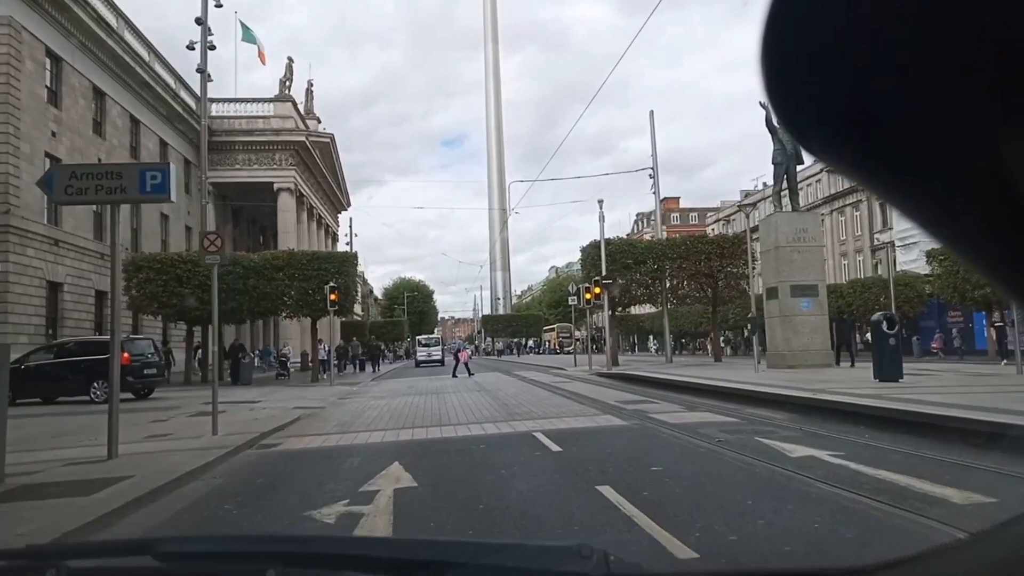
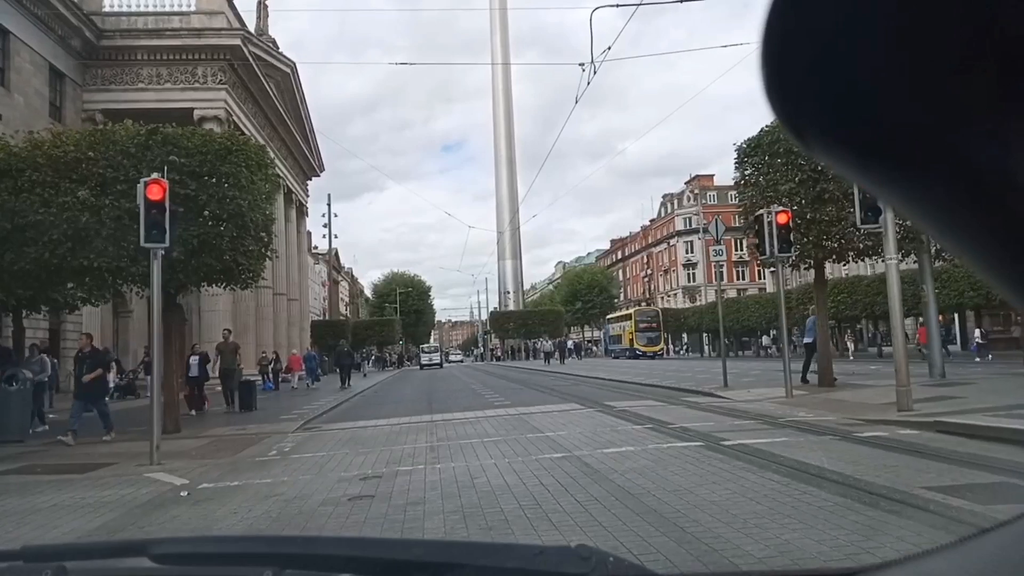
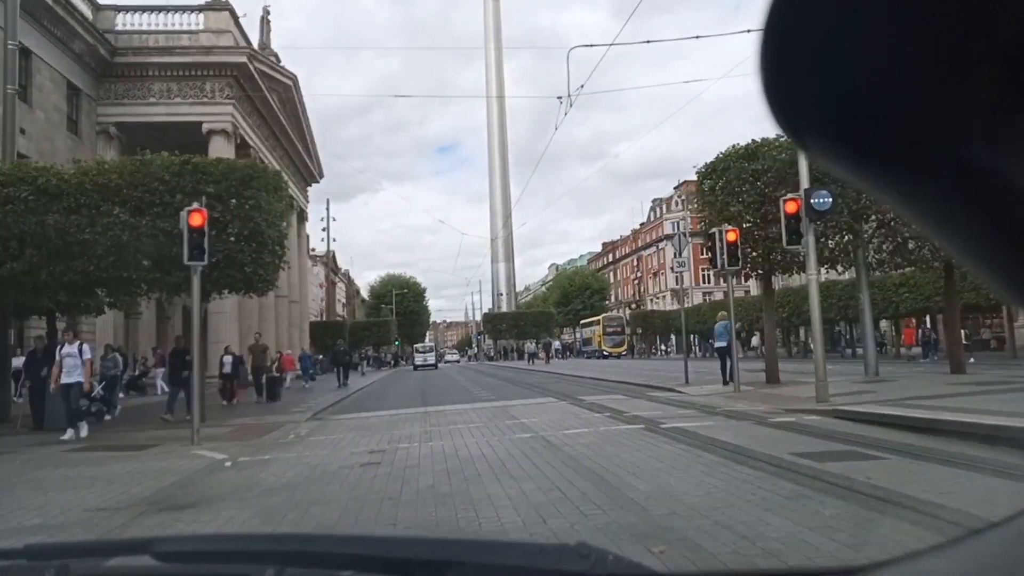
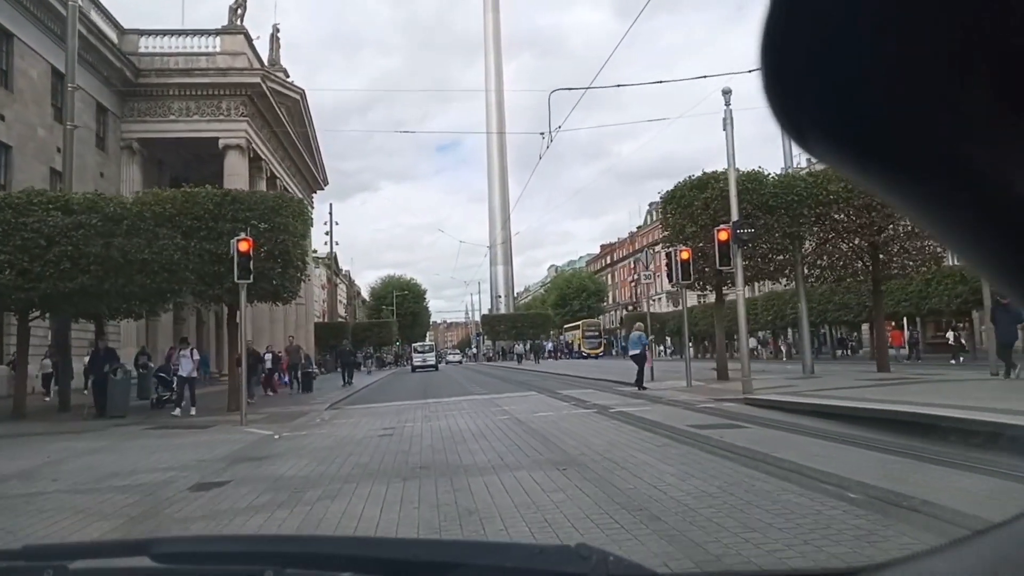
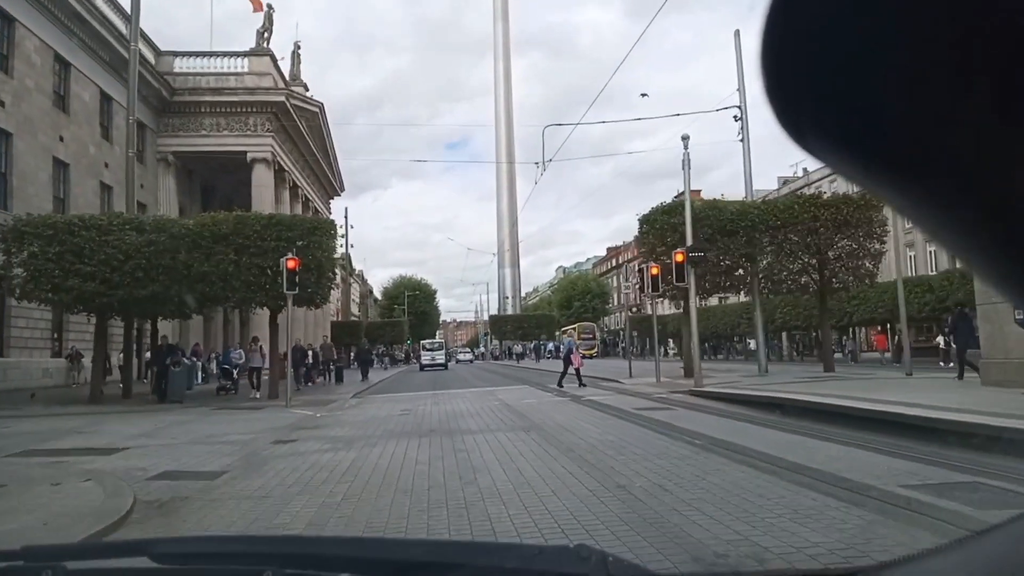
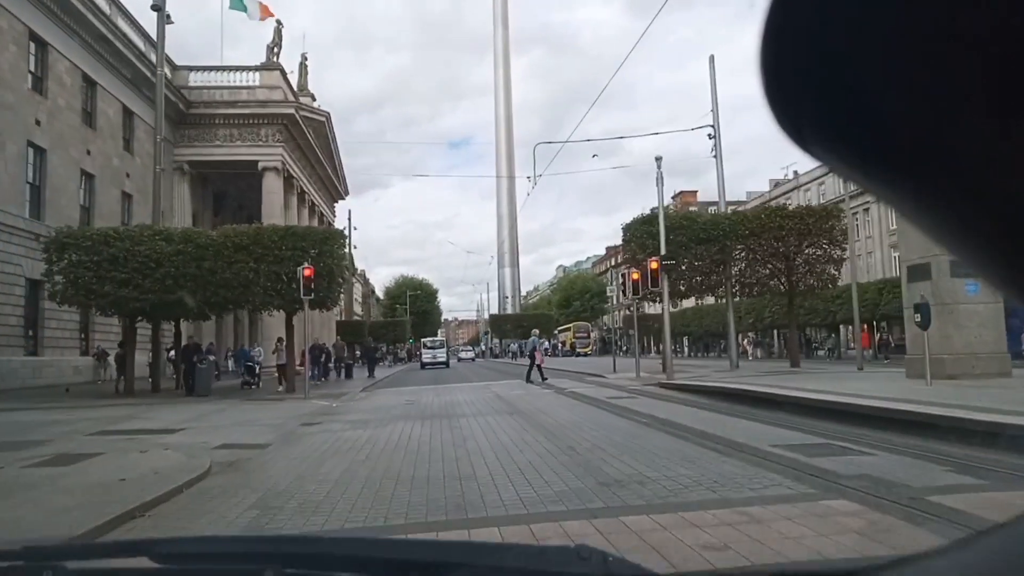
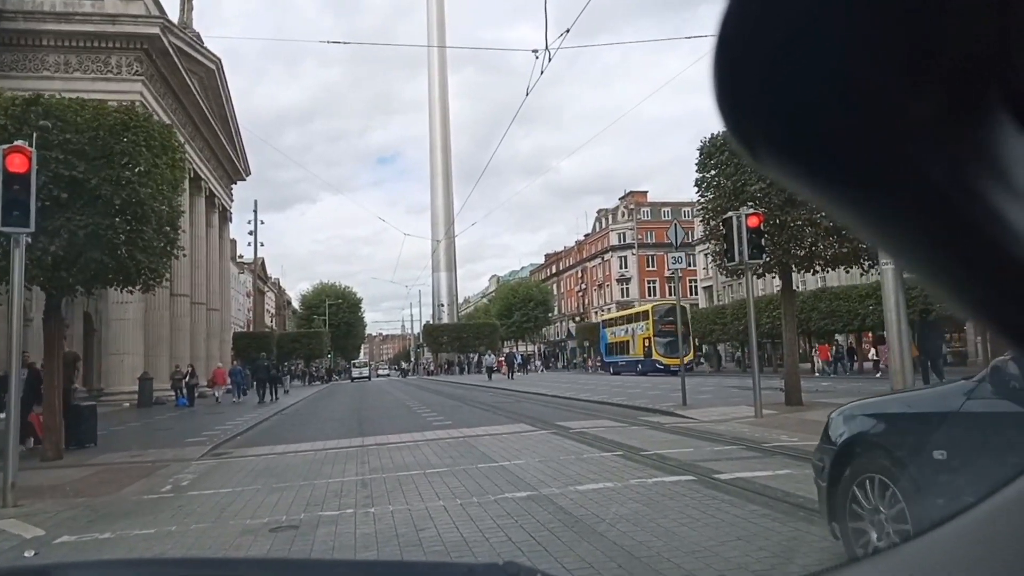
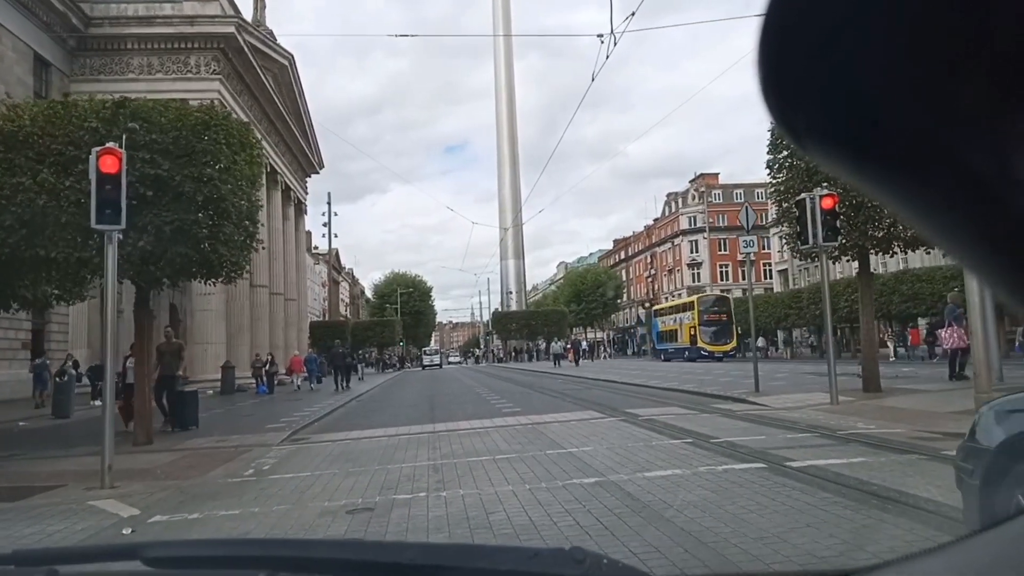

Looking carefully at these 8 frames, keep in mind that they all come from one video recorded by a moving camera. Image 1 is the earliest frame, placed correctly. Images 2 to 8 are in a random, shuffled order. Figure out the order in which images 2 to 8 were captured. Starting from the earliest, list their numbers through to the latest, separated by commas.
6, 5, 4, 3, 2, 8, 7
